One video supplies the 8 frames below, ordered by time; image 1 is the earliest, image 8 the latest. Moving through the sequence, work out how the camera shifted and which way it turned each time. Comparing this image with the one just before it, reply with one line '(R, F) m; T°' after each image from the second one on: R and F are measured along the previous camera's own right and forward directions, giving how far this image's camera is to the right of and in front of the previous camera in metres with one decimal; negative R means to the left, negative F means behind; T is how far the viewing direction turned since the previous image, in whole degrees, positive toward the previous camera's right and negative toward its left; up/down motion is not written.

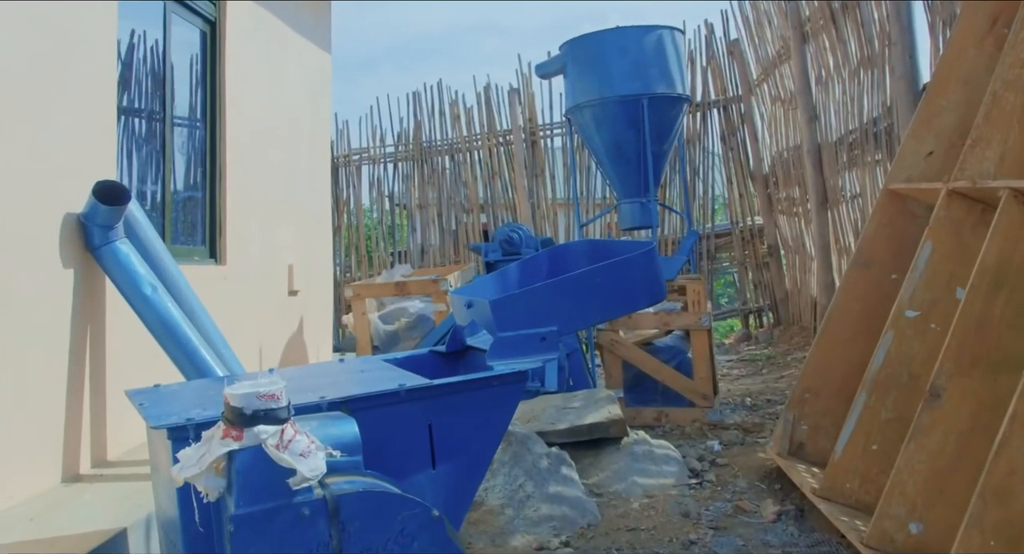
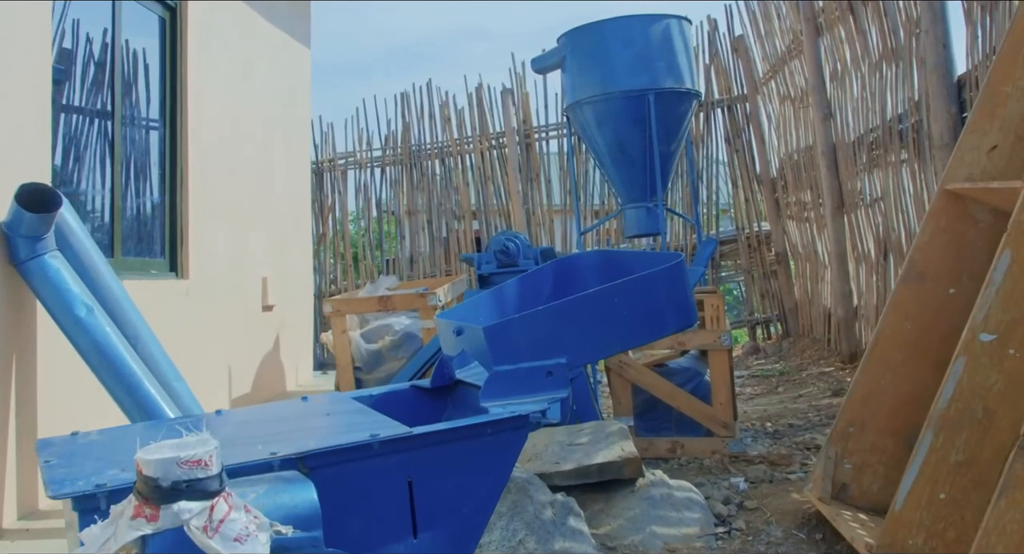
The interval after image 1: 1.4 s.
(0.0, +0.5) m; 0°
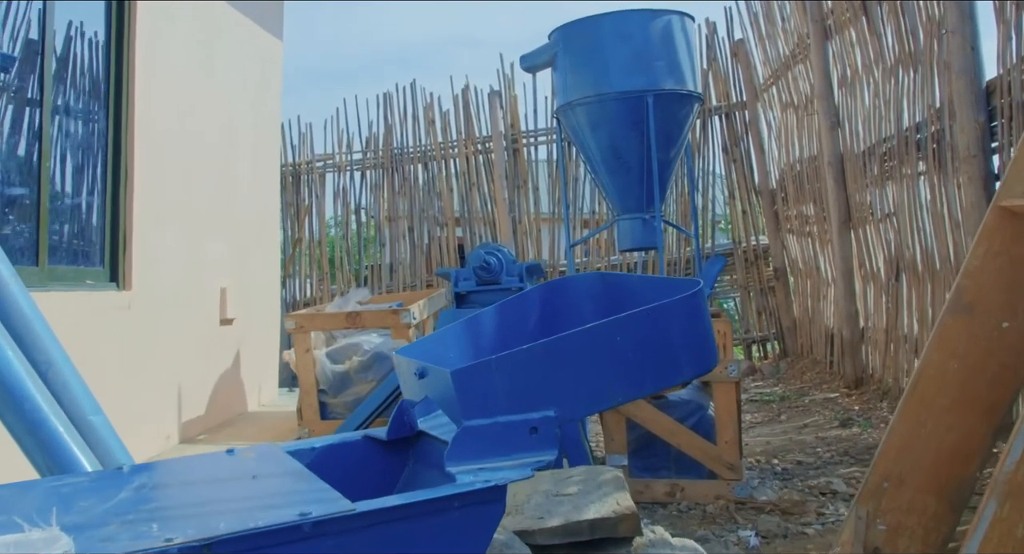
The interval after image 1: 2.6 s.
(0.0, +0.4) m; +1°
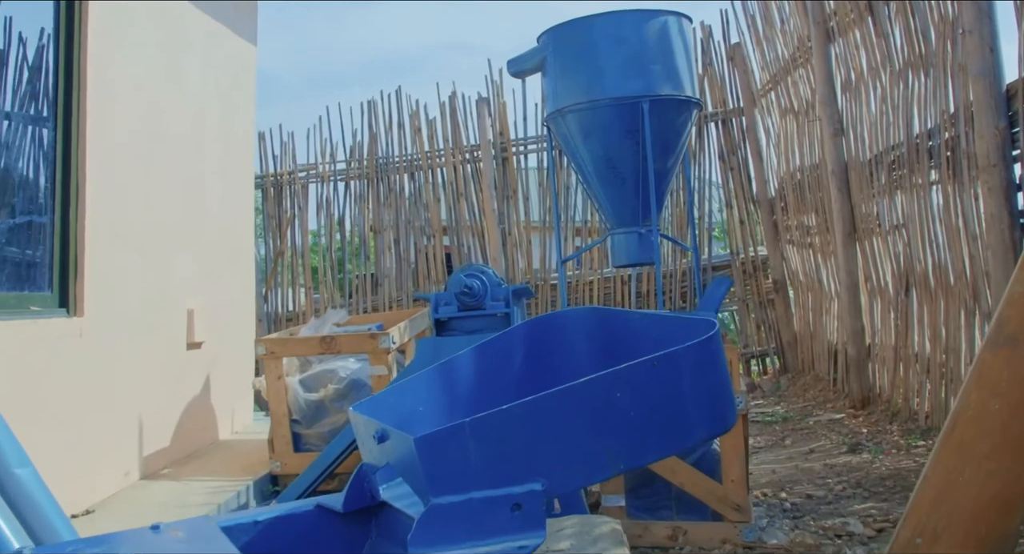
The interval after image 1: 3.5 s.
(0.0, +0.3) m; 0°
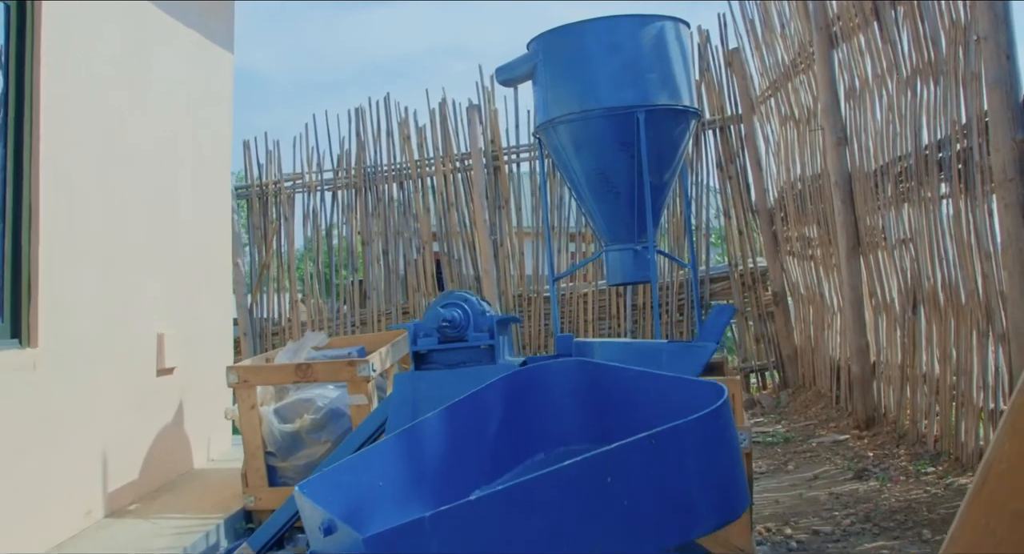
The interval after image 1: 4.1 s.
(0.0, +0.2) m; 0°
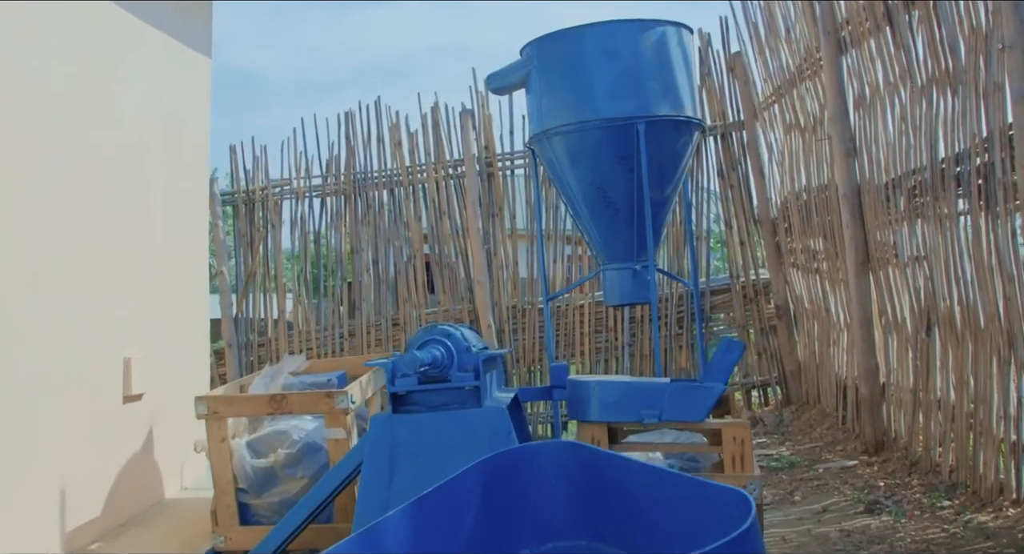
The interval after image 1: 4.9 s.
(0.0, +0.3) m; 0°
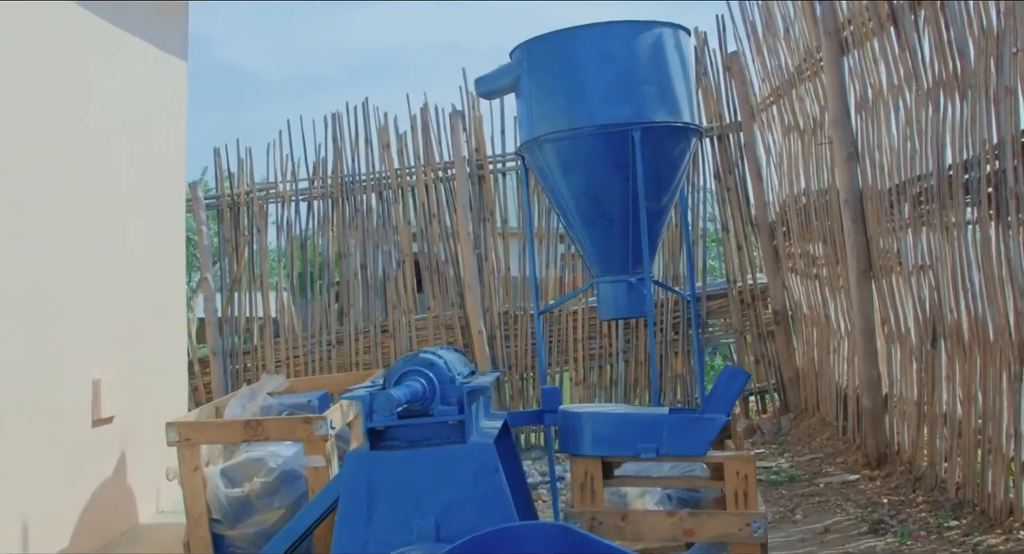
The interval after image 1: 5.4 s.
(0.0, +0.2) m; 0°
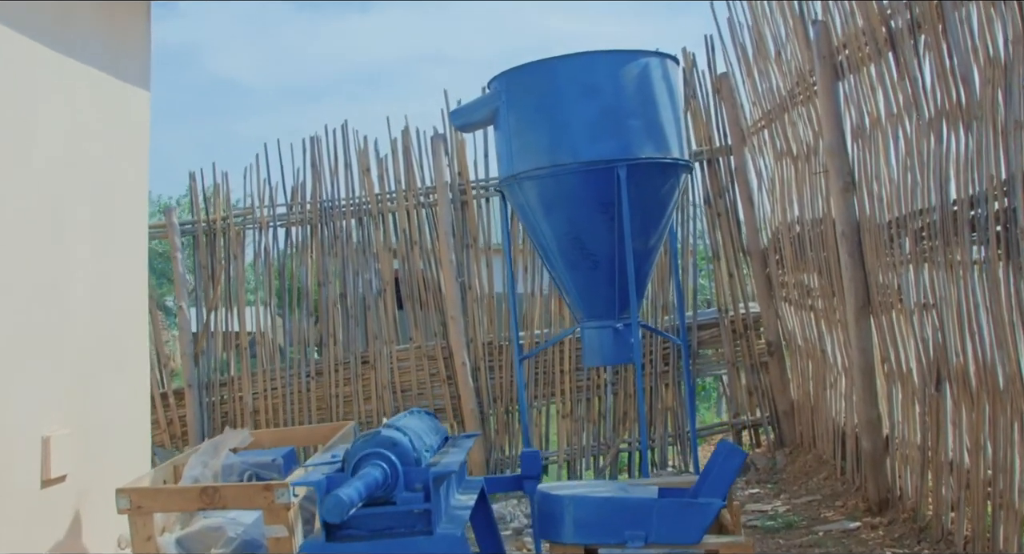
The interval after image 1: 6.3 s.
(0.0, +0.2) m; +1°
